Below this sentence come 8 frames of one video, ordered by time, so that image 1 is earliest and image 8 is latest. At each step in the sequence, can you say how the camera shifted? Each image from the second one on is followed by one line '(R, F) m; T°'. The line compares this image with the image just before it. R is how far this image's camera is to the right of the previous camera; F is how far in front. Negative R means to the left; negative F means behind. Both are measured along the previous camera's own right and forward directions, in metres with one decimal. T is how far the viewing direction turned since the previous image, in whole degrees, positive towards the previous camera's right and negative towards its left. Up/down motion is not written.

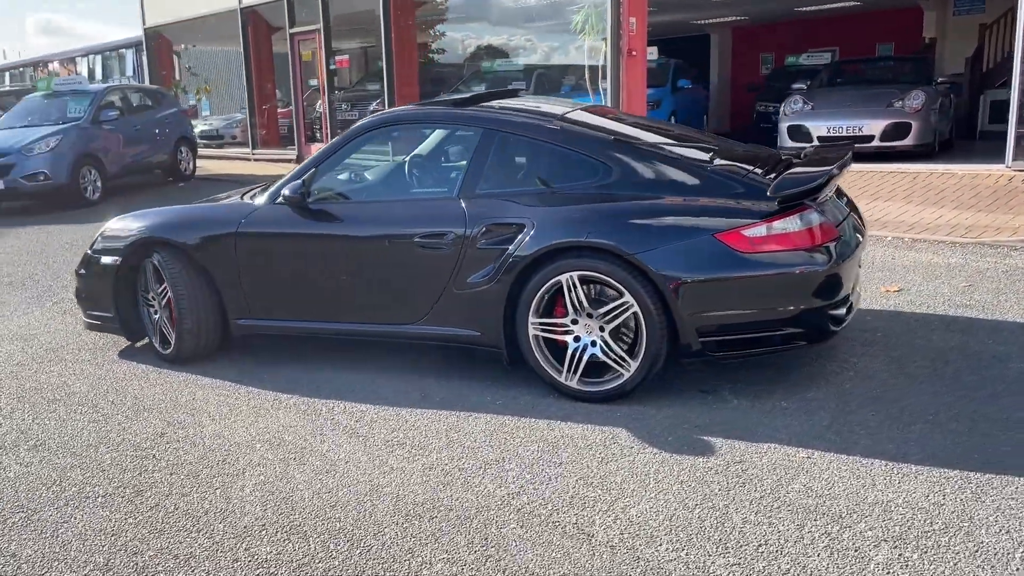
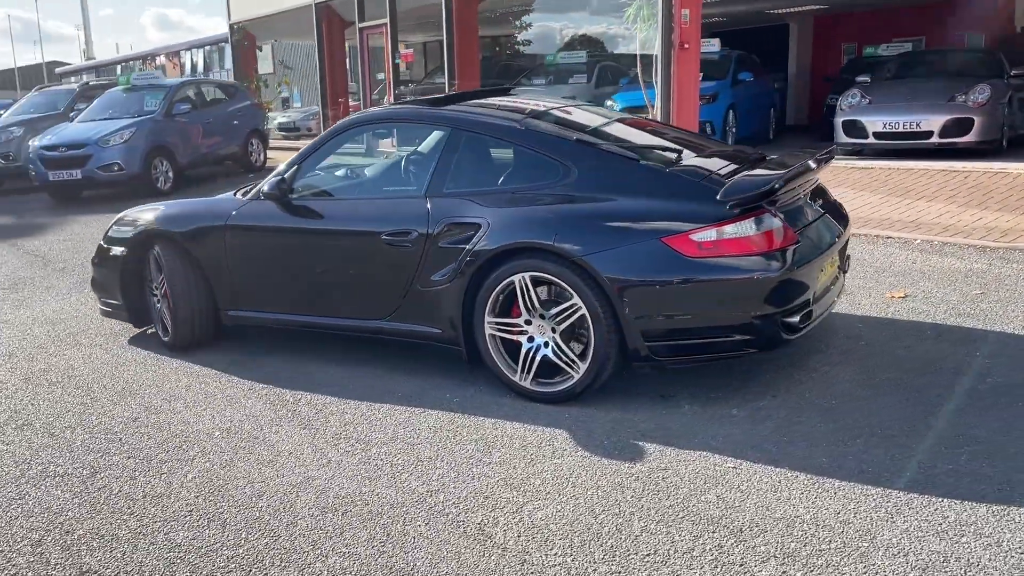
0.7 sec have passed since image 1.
(+0.7, 0.0) m; -6°
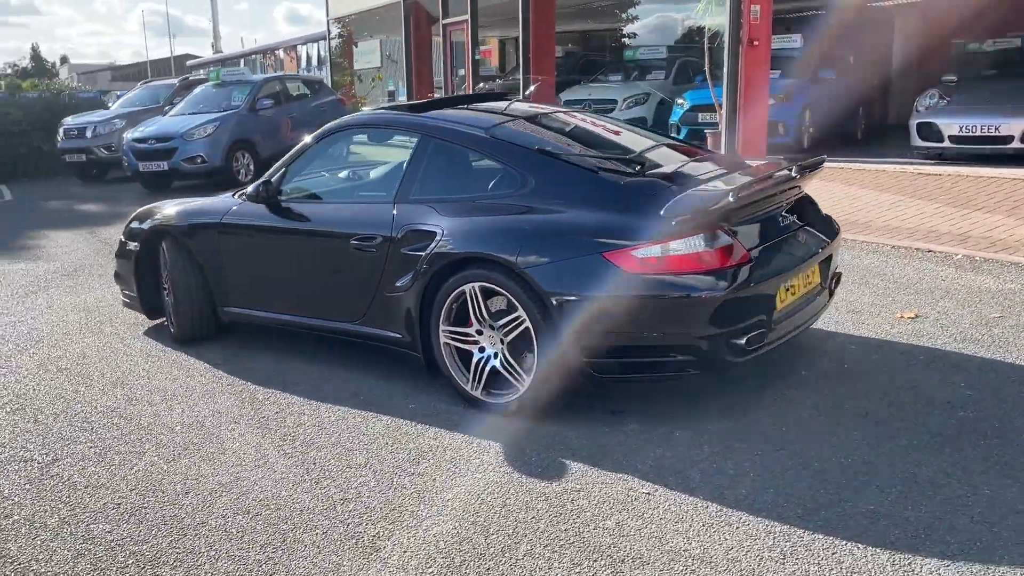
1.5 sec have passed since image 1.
(+0.8, +0.1) m; -7°
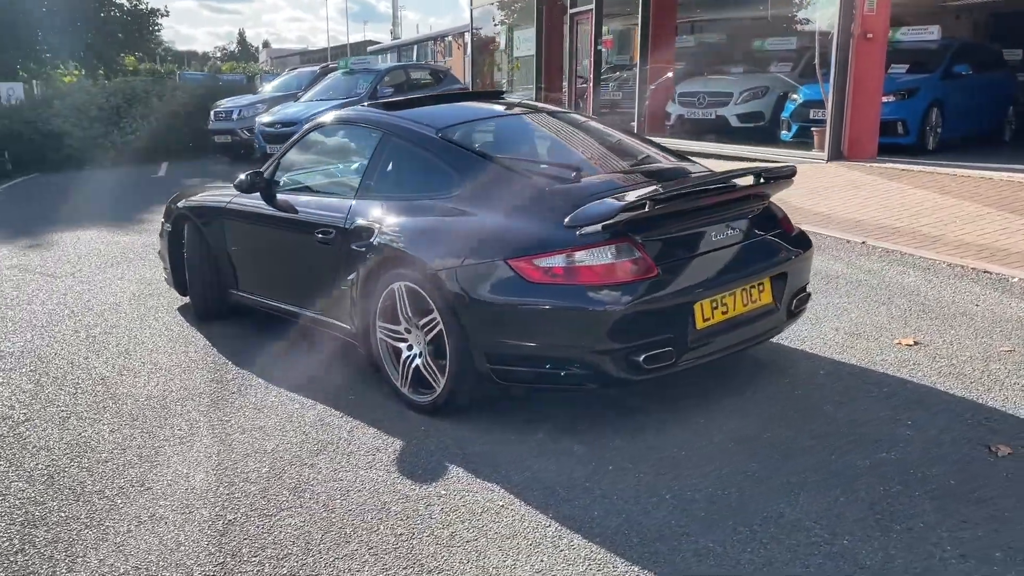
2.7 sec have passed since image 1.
(+1.2, +0.1) m; -10°
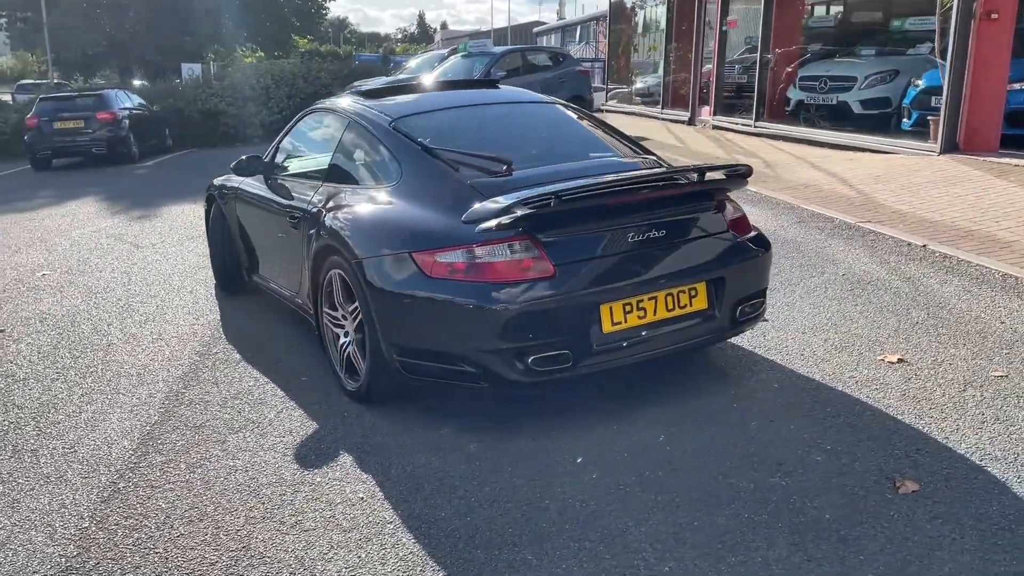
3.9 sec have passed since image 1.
(+1.2, +0.1) m; -10°
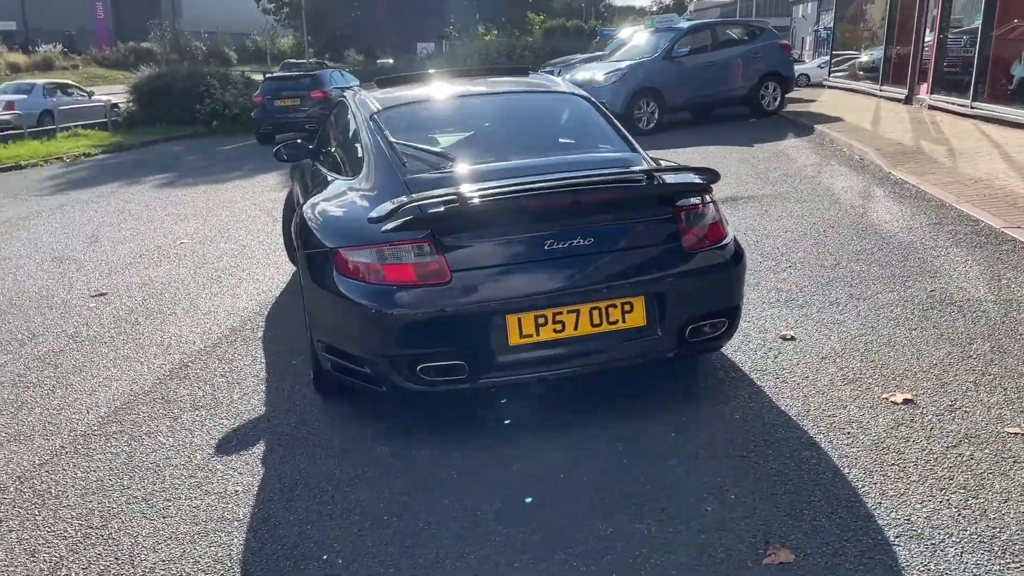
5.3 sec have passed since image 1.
(+1.4, +0.4) m; -15°
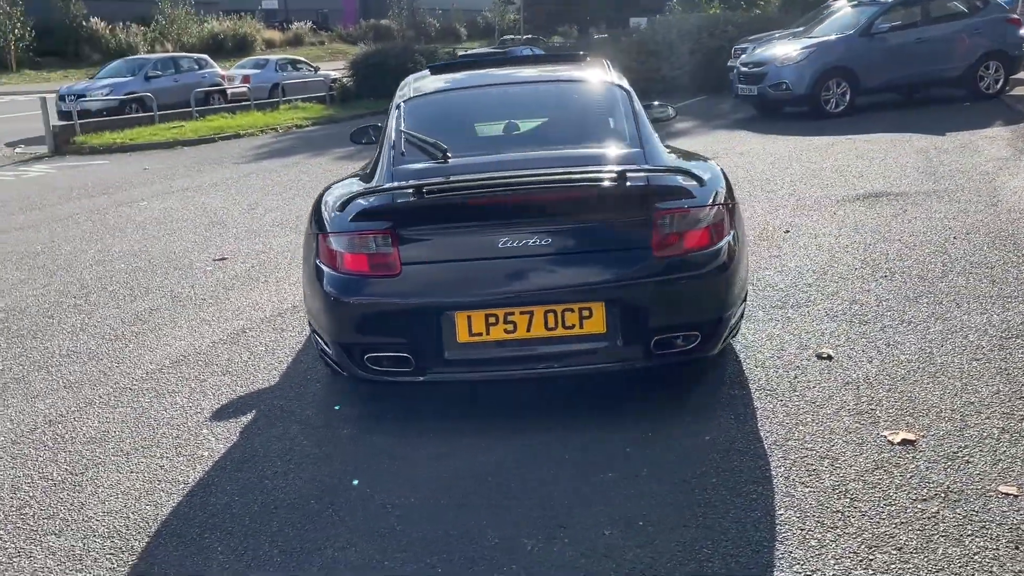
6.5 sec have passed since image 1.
(+1.1, +0.2) m; -14°
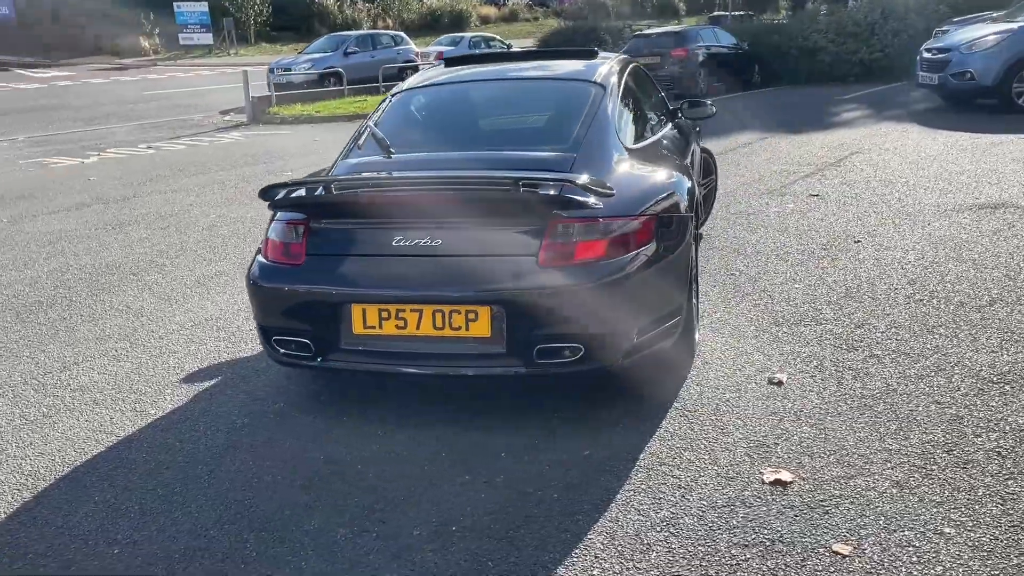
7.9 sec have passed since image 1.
(+1.3, +0.1) m; -13°
